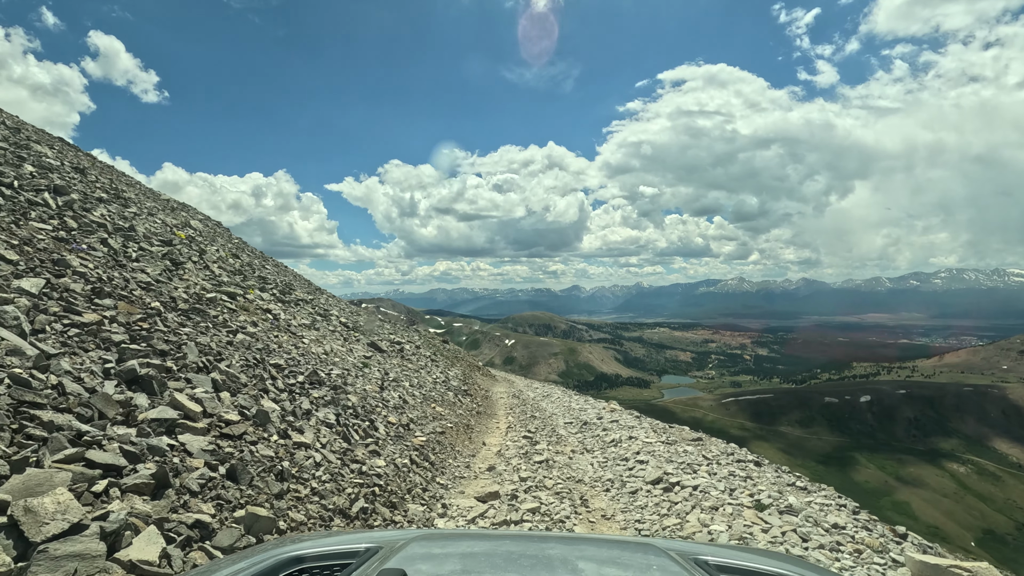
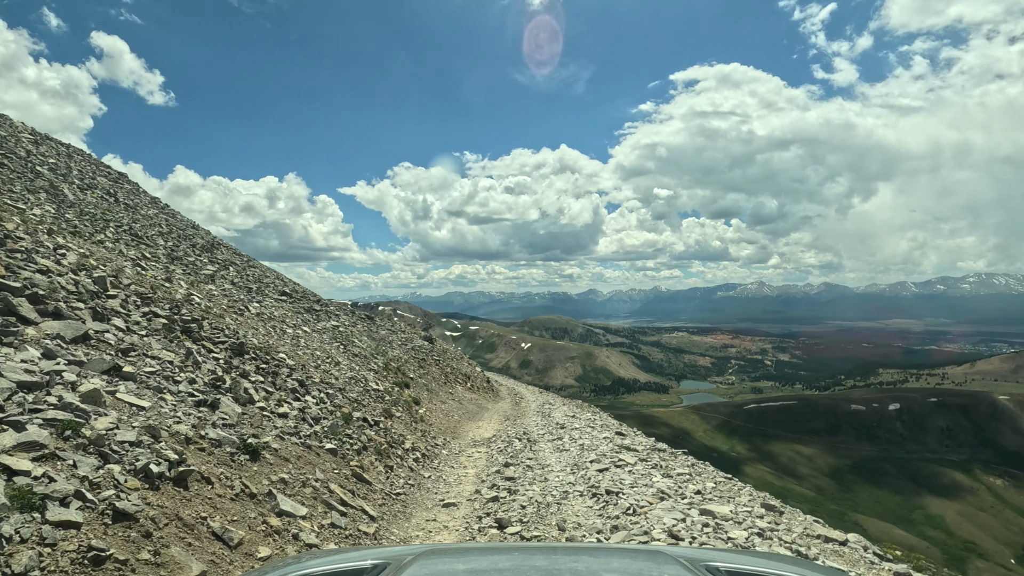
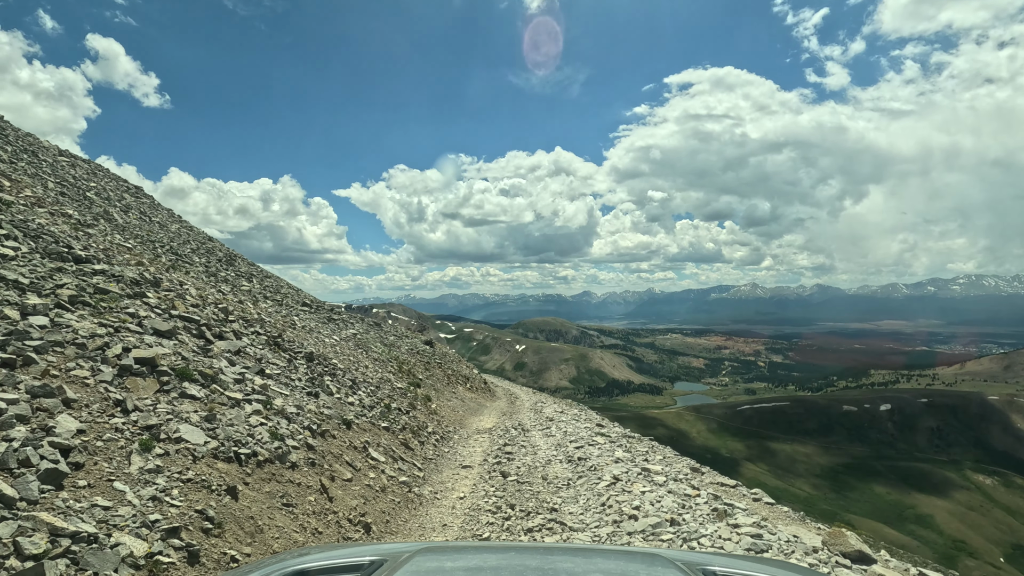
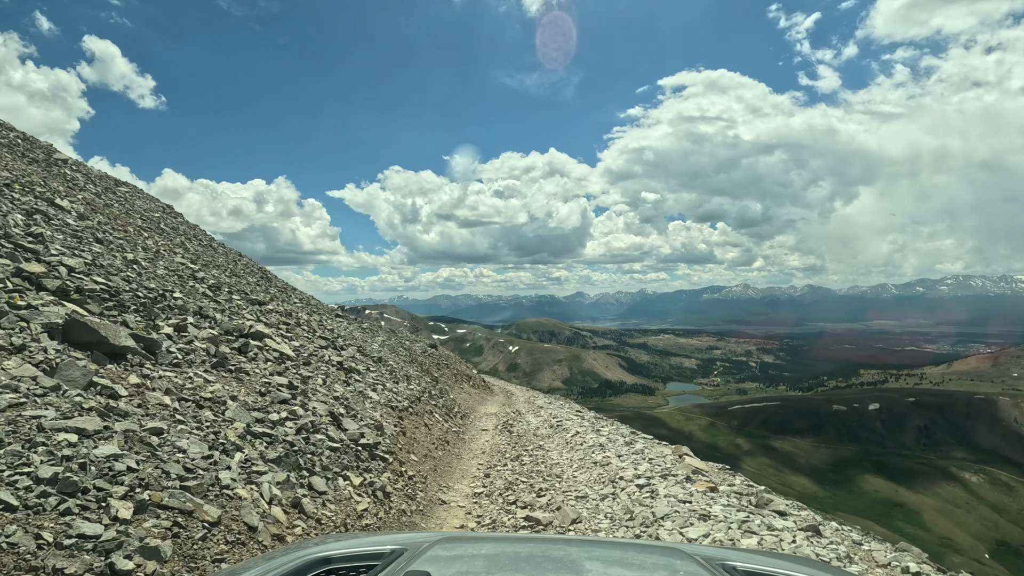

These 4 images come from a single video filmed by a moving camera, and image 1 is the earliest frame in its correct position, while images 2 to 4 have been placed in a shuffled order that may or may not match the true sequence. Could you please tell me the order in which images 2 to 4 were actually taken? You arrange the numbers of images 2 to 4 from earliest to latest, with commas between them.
4, 3, 2
